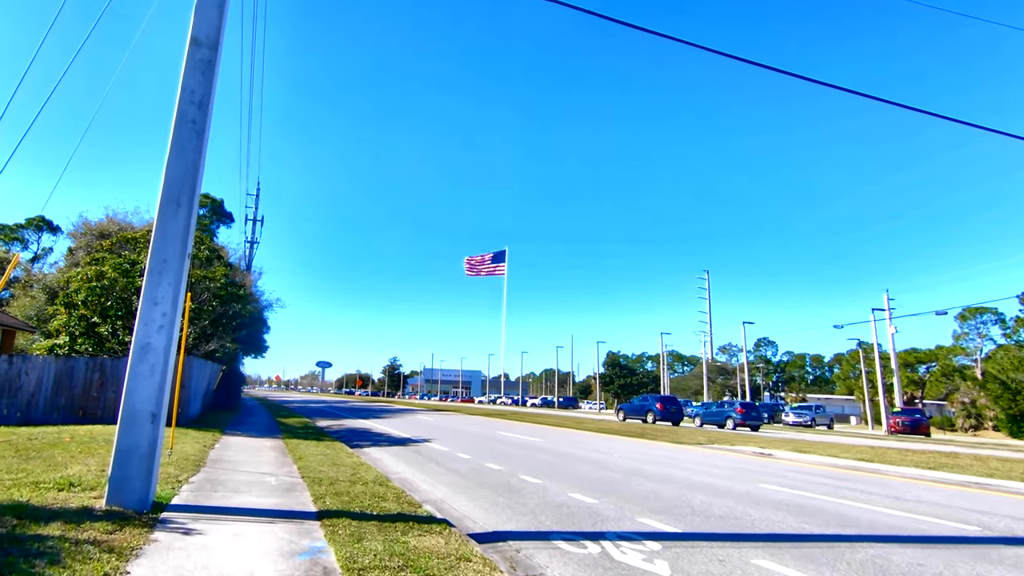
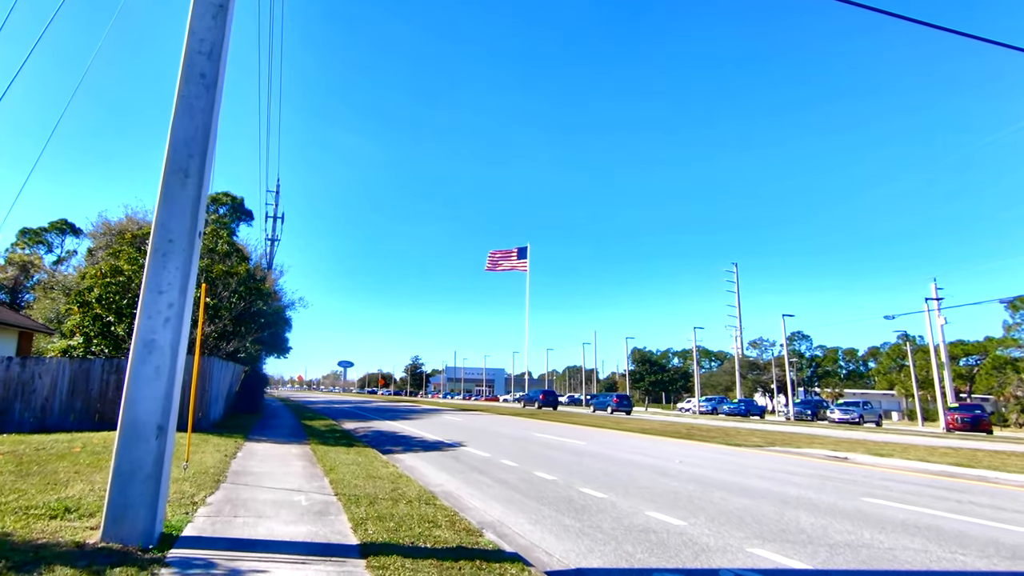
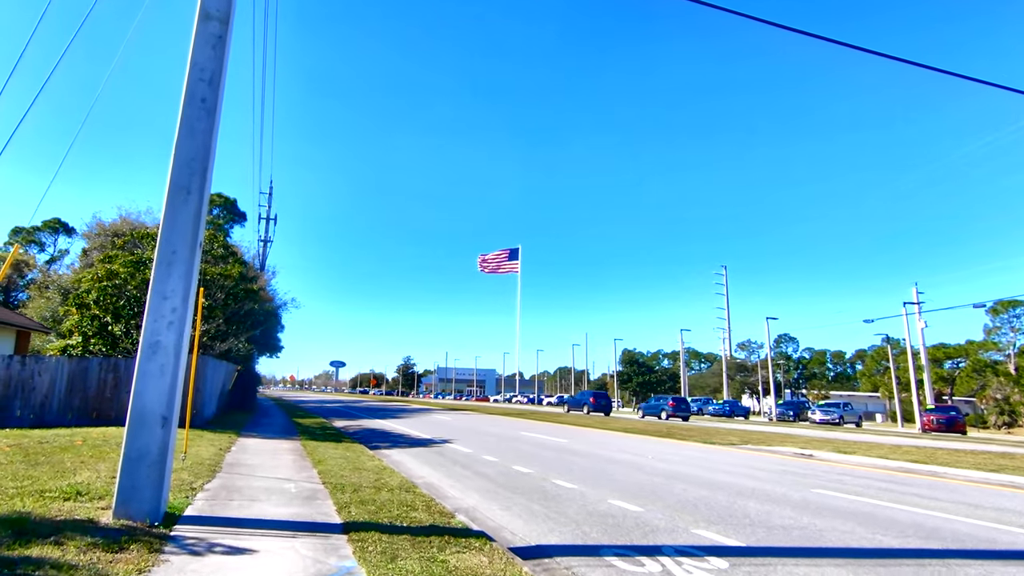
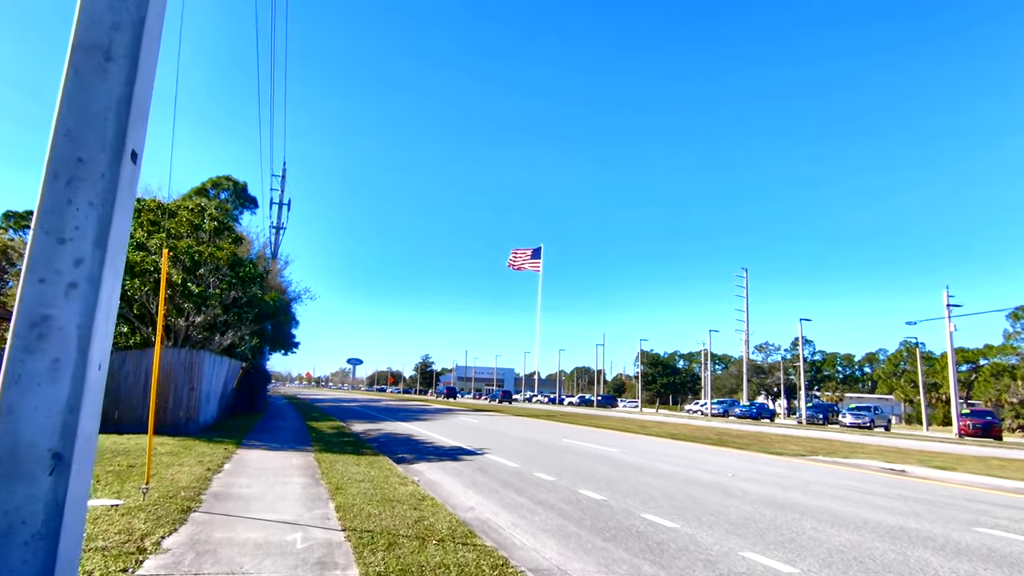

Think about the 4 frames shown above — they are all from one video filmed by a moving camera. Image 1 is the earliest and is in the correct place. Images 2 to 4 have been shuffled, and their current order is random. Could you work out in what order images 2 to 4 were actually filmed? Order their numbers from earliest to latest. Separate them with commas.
3, 2, 4
